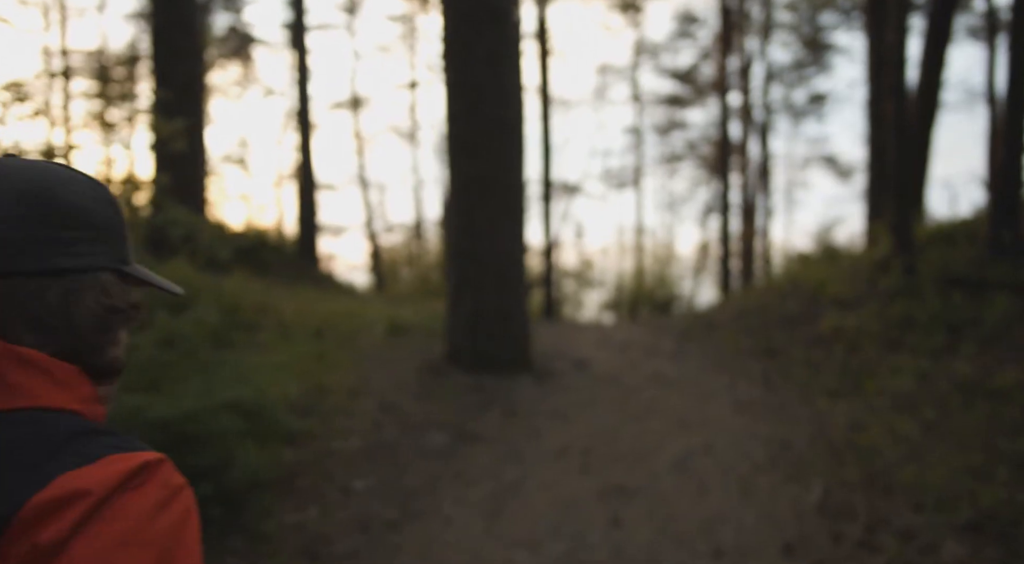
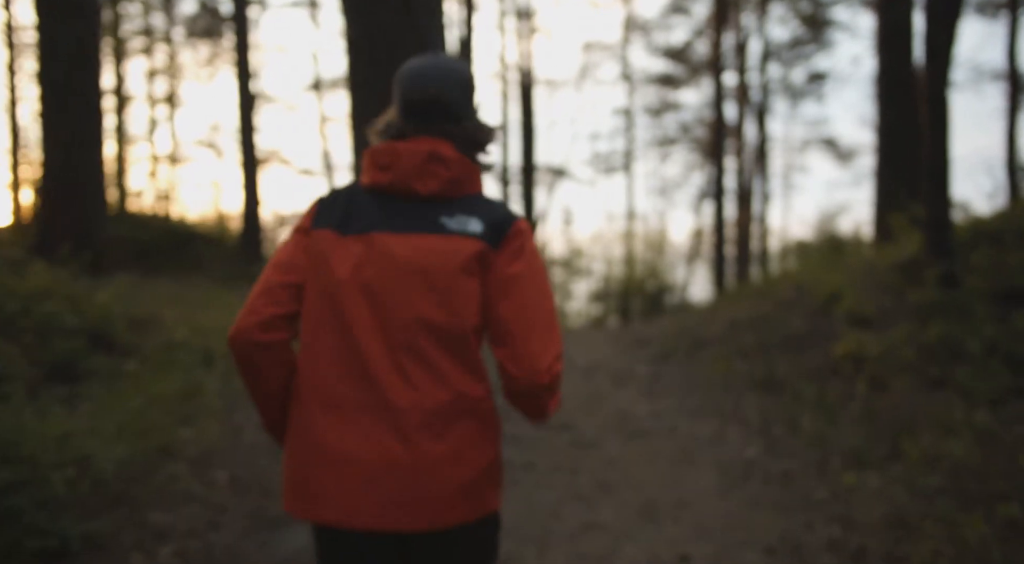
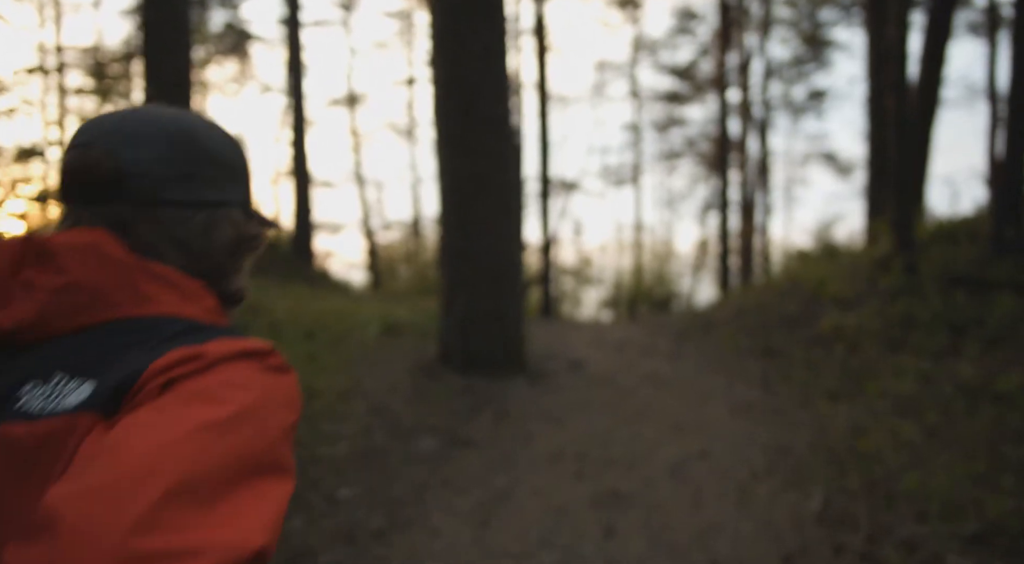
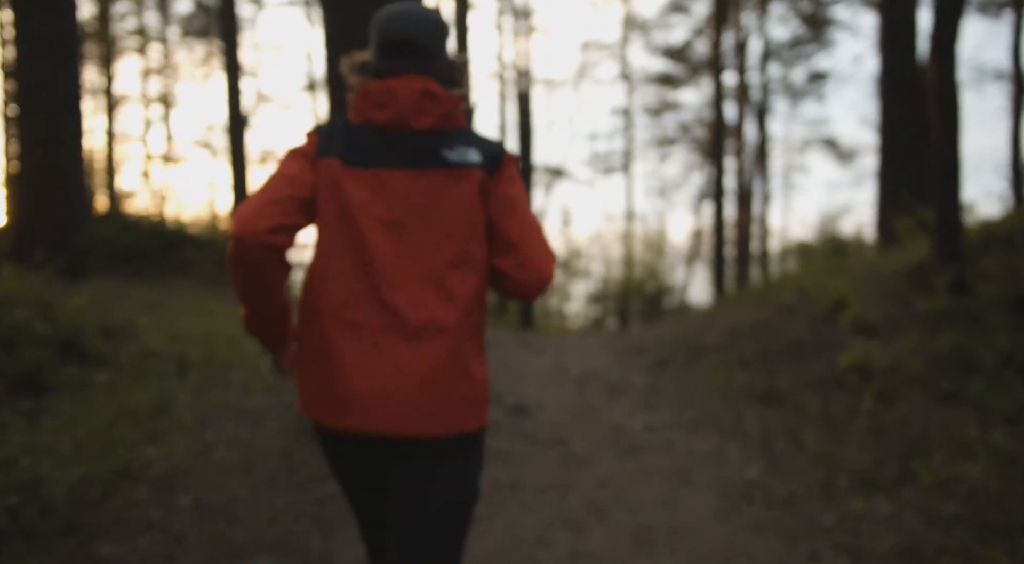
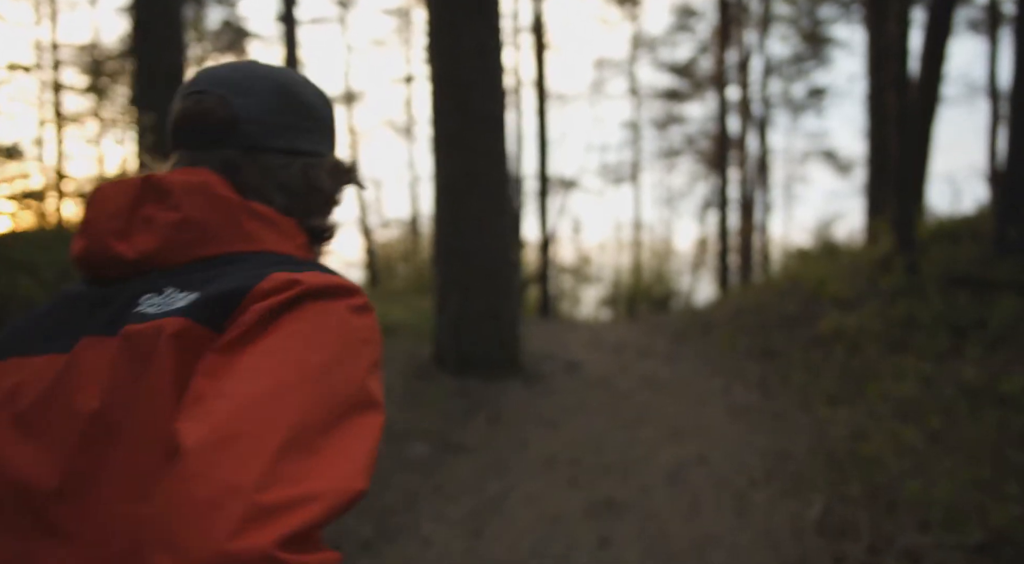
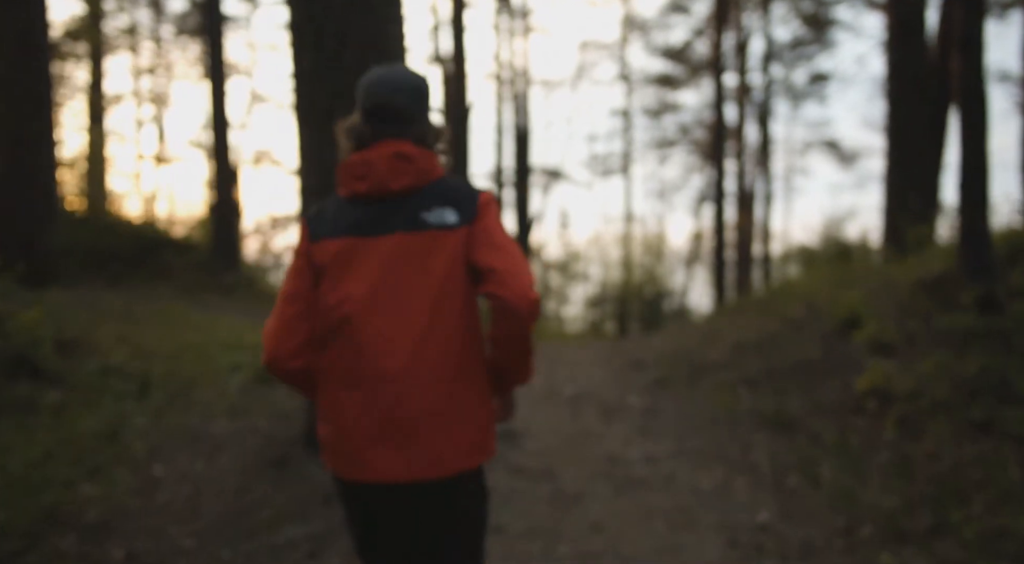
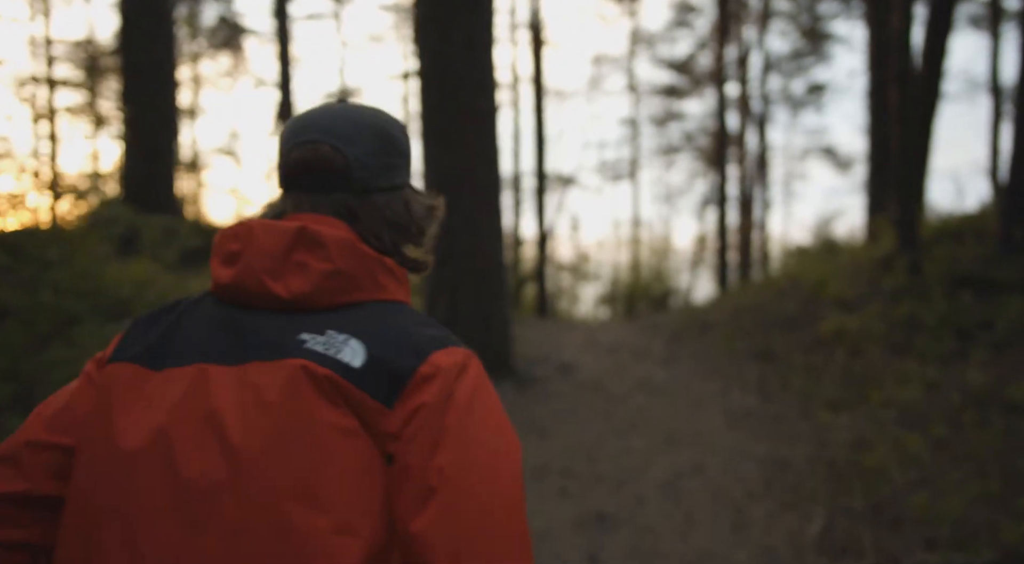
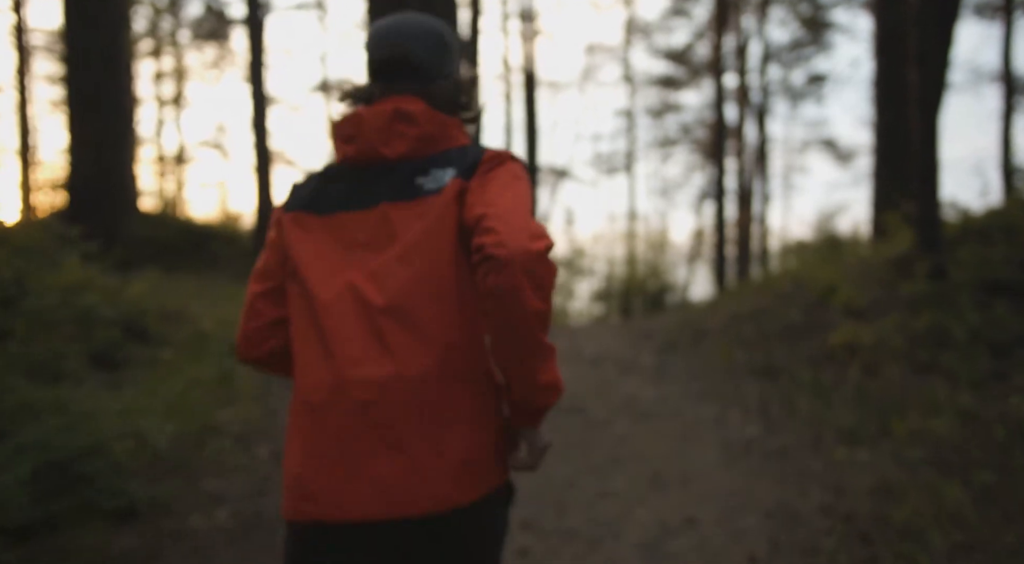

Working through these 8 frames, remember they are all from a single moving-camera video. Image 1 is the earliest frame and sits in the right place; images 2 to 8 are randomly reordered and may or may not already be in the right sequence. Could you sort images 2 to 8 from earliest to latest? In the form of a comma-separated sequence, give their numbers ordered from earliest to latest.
3, 5, 7, 8, 2, 4, 6
